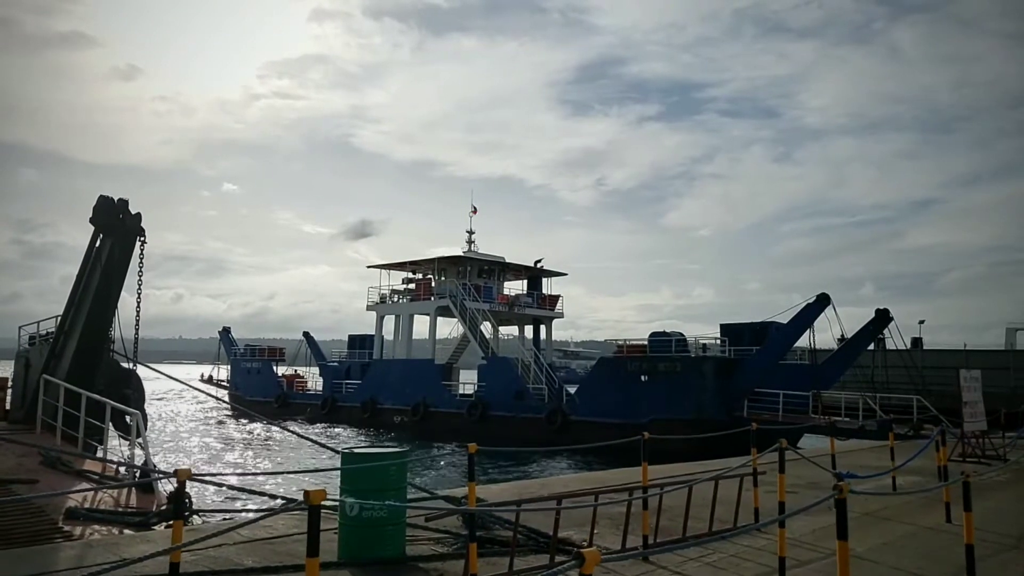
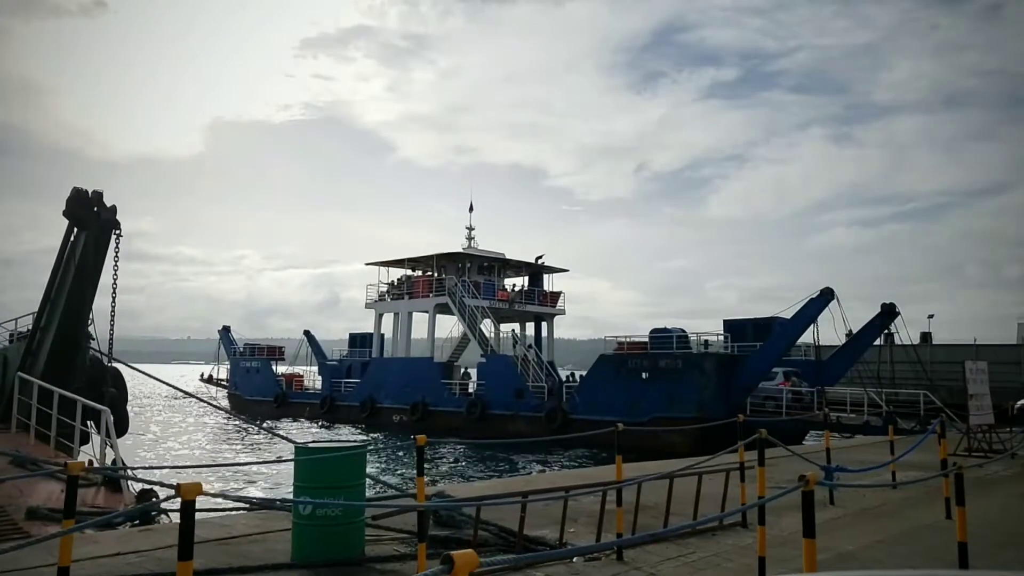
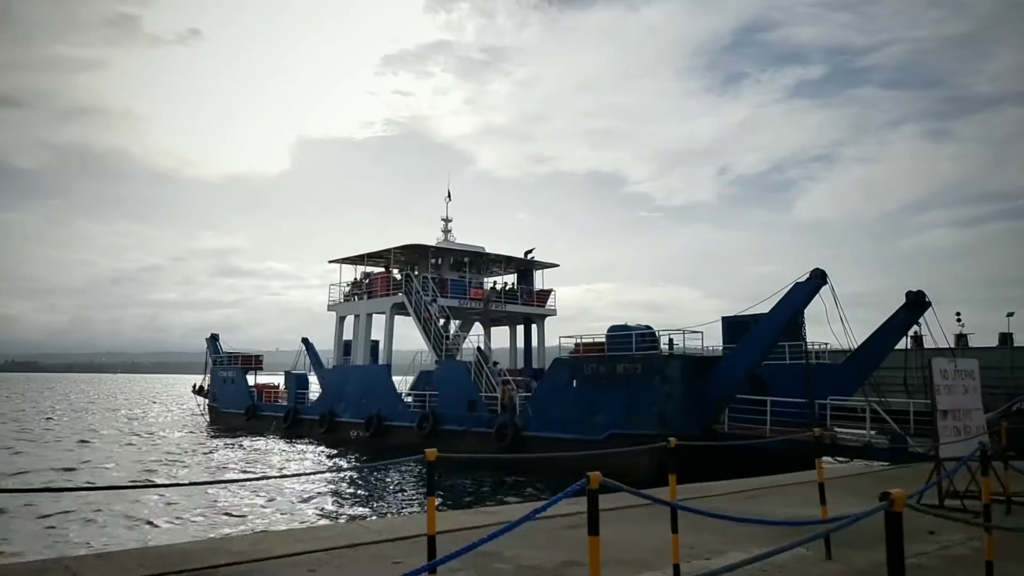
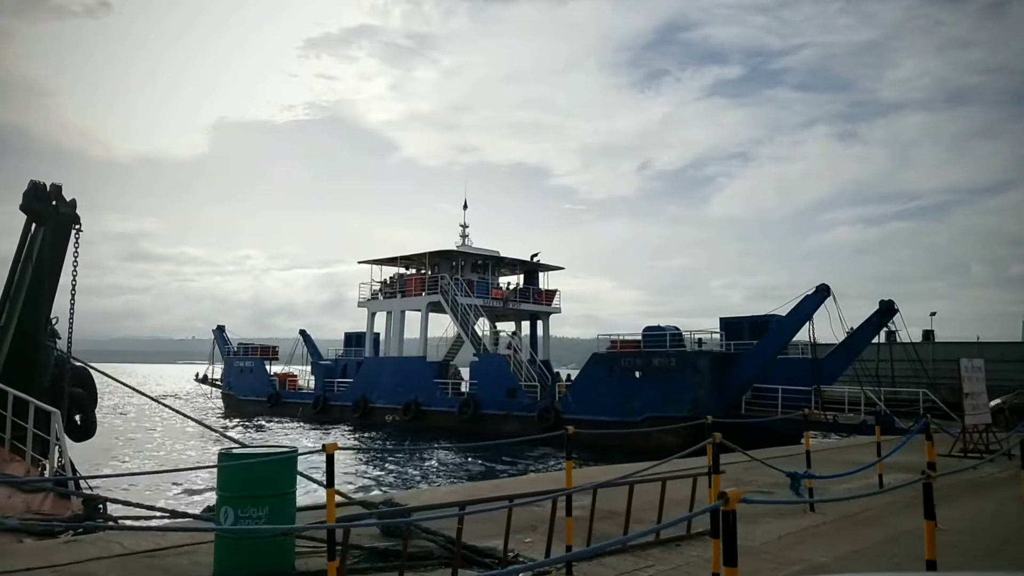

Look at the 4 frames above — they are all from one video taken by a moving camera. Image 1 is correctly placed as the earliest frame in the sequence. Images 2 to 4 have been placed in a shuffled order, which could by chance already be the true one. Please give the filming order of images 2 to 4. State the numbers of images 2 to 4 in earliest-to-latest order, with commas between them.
2, 4, 3
